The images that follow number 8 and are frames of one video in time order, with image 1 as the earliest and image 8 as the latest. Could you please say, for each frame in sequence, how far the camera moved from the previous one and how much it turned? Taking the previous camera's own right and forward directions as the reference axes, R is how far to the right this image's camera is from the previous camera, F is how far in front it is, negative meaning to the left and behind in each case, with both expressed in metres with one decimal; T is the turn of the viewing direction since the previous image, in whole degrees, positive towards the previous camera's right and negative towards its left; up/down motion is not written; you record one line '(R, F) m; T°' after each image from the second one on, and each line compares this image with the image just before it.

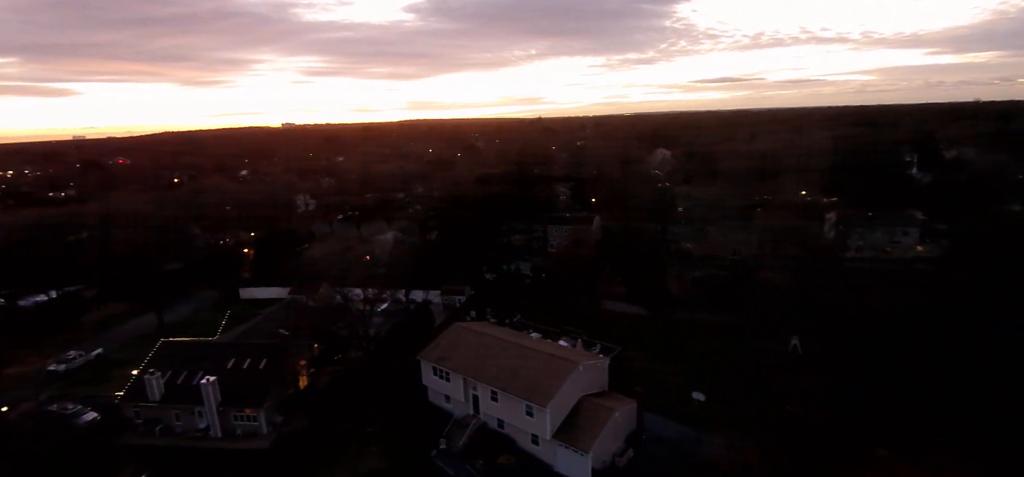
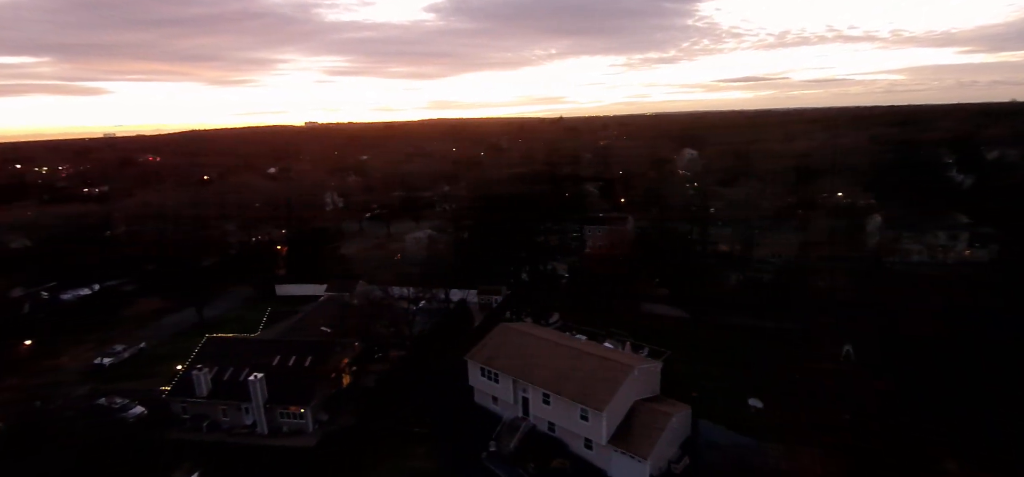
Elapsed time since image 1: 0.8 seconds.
(-0.5, +0.1) m; -2°
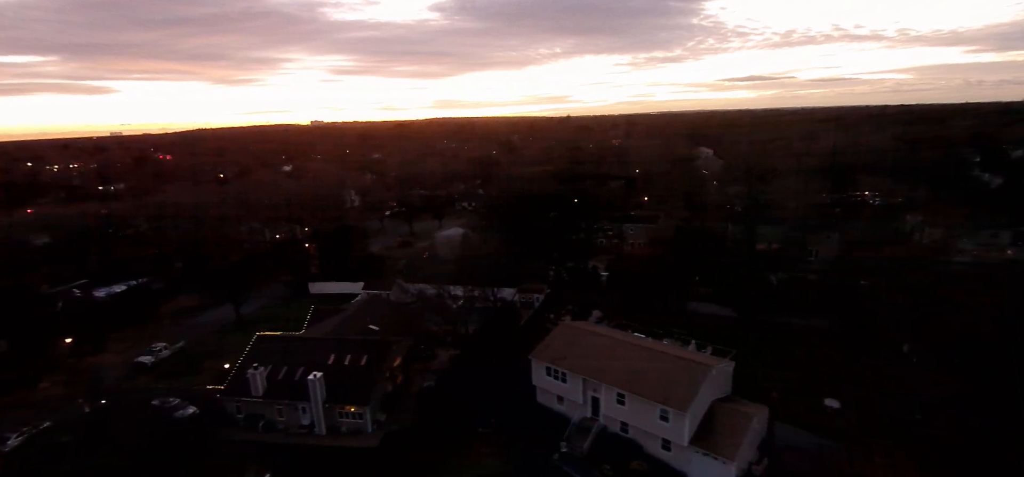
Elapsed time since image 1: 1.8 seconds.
(-0.9, +0.2) m; 0°
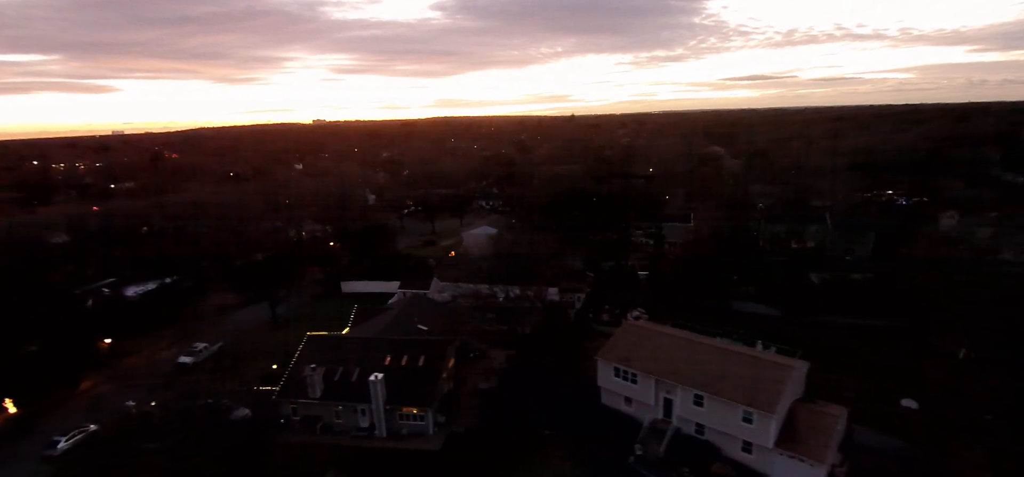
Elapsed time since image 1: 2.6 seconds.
(-0.9, +0.2) m; 0°
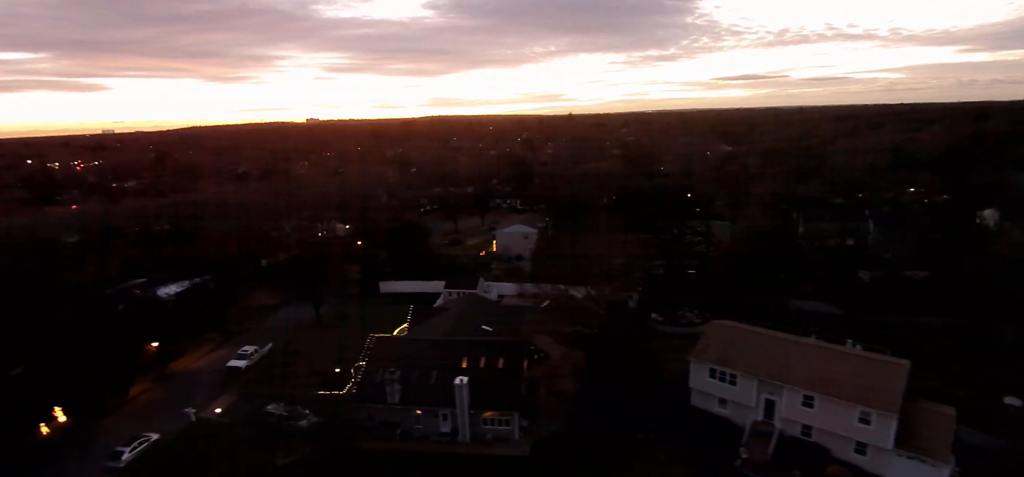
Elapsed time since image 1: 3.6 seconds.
(-1.3, +0.3) m; +1°
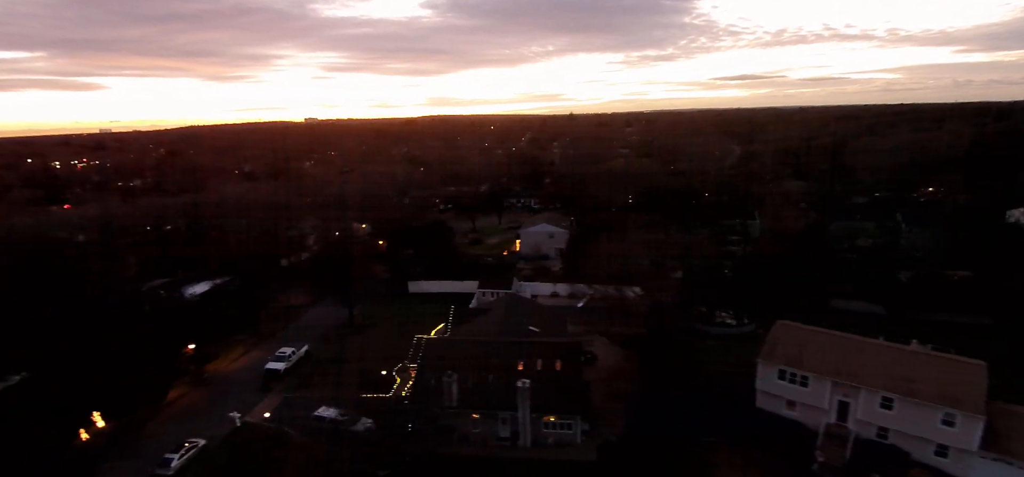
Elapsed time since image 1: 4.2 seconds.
(-0.9, +0.2) m; 0°
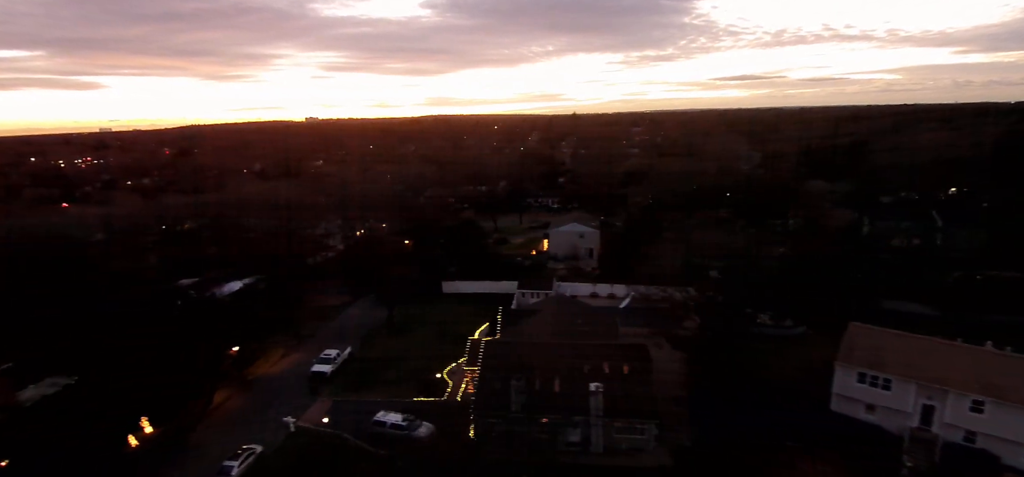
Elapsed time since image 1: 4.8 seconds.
(-1.0, +0.2) m; 0°
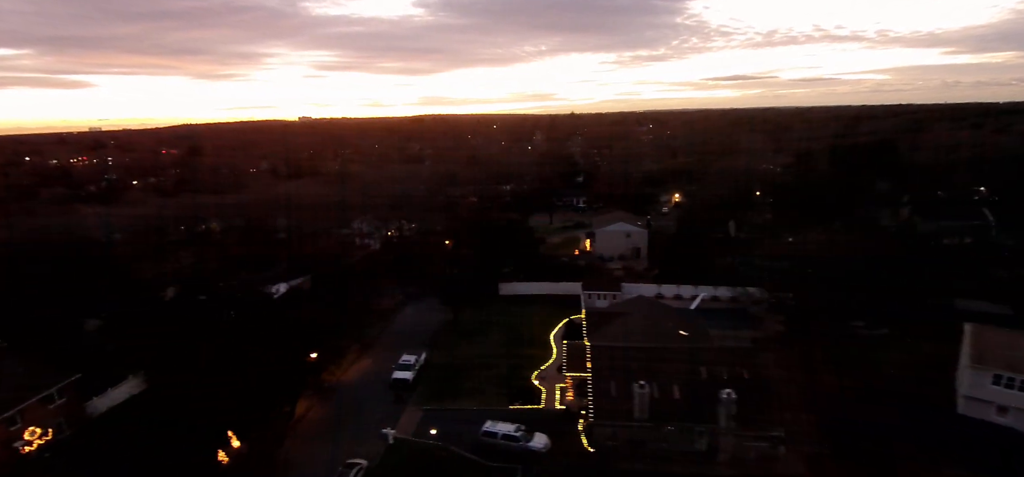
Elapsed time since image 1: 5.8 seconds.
(-1.7, +0.3) m; +1°
